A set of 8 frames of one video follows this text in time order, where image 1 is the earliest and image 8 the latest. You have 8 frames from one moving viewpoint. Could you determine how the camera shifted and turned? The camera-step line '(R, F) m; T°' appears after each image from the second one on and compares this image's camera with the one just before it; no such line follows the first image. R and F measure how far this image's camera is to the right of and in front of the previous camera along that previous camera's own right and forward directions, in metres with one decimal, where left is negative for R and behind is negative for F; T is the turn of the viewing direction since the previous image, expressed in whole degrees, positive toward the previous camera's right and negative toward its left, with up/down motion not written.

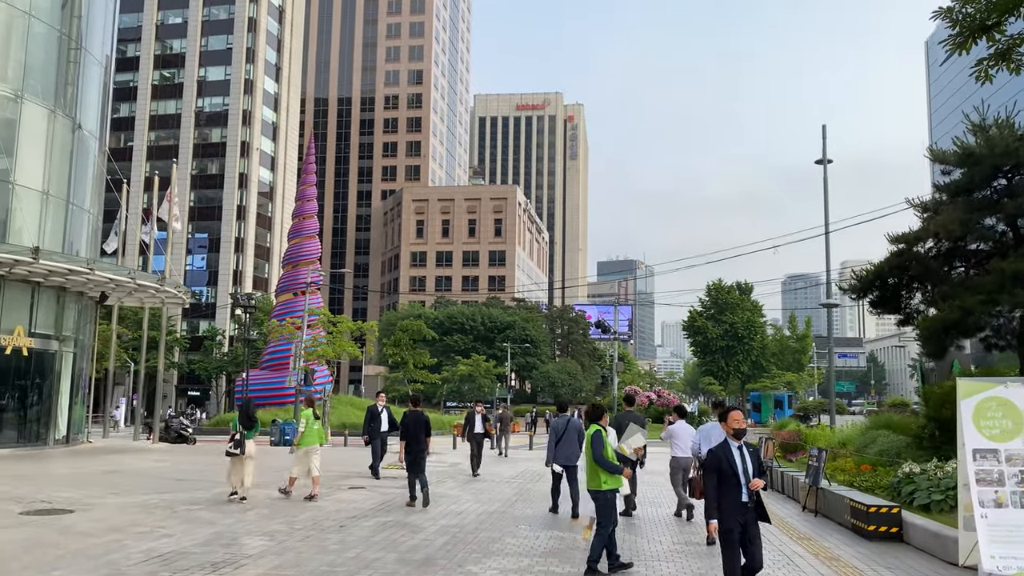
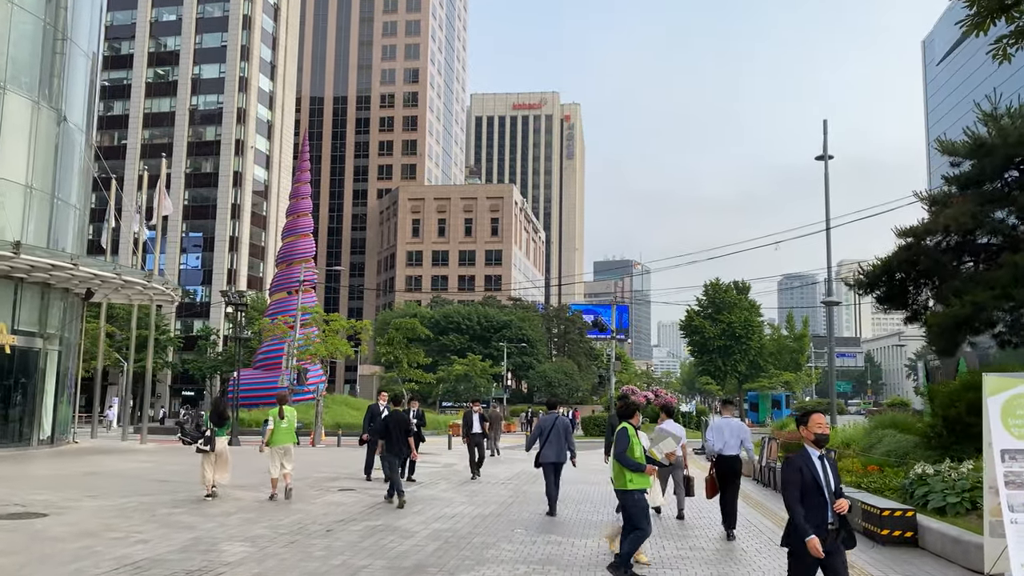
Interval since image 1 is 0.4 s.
(0.0, +0.5) m; 0°
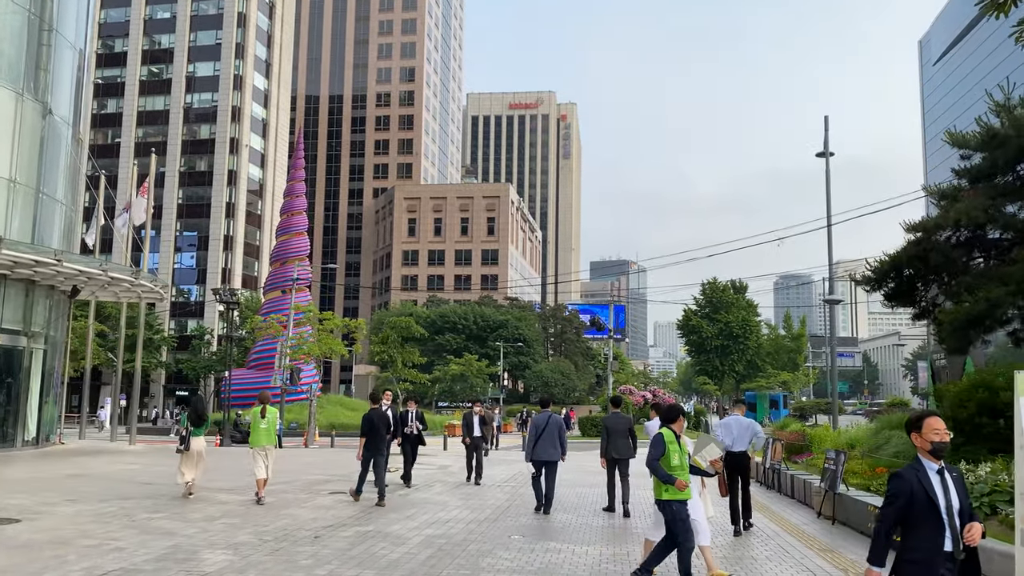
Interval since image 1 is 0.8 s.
(0.0, +0.4) m; 0°
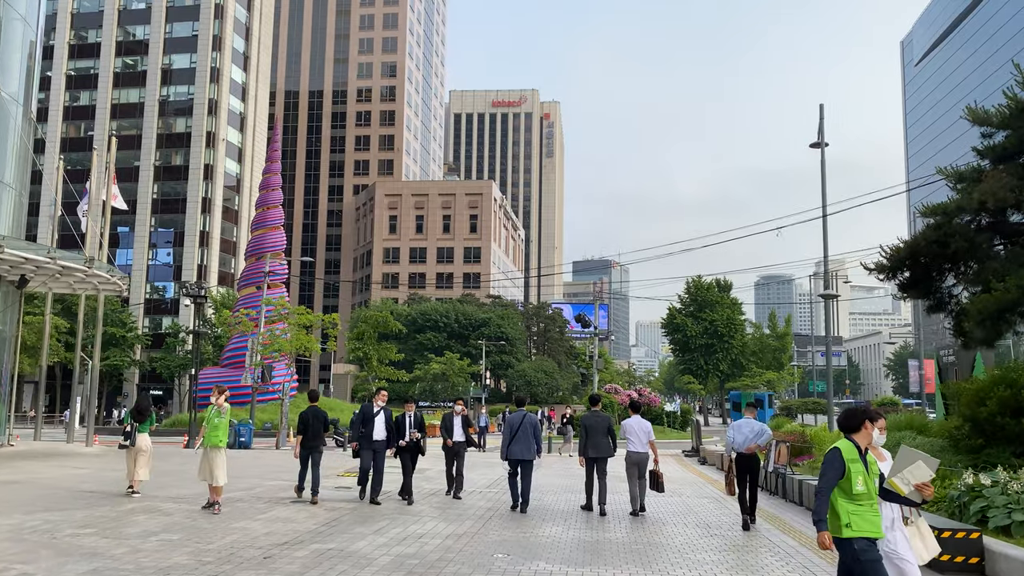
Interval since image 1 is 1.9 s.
(0.0, +1.2) m; +1°
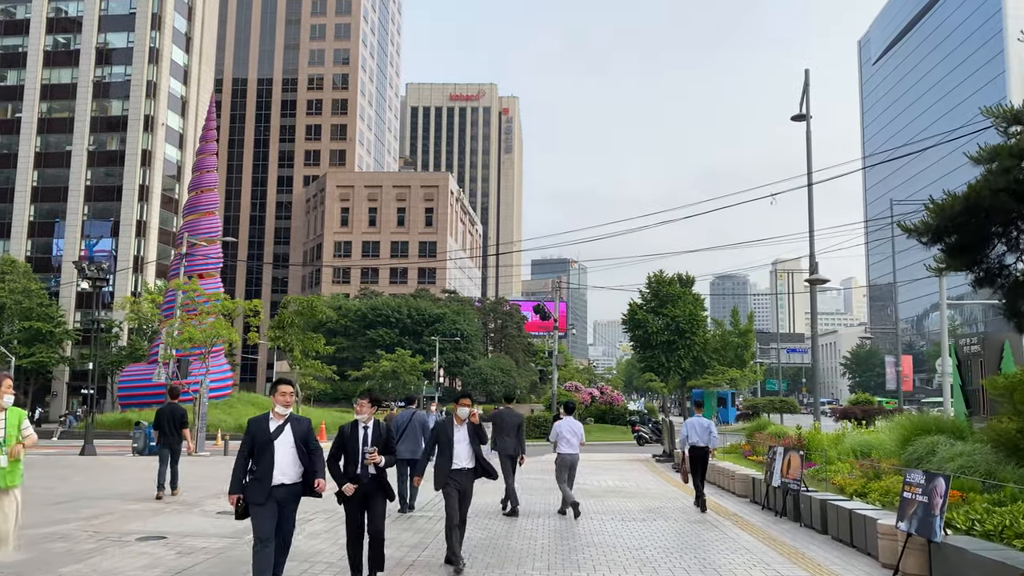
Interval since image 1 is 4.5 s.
(+0.2, +3.0) m; +3°
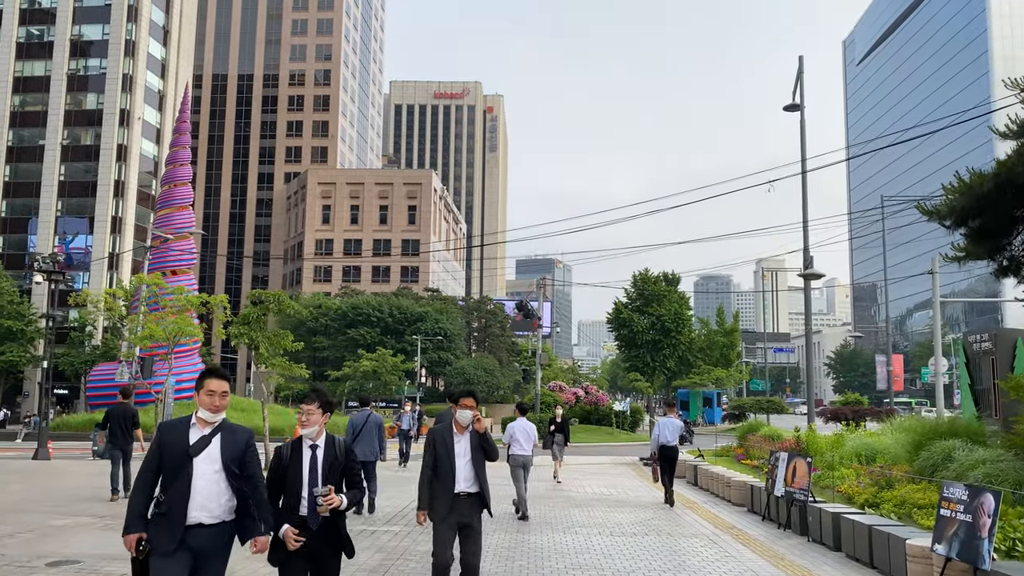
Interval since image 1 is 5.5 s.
(+0.1, +1.1) m; +1°
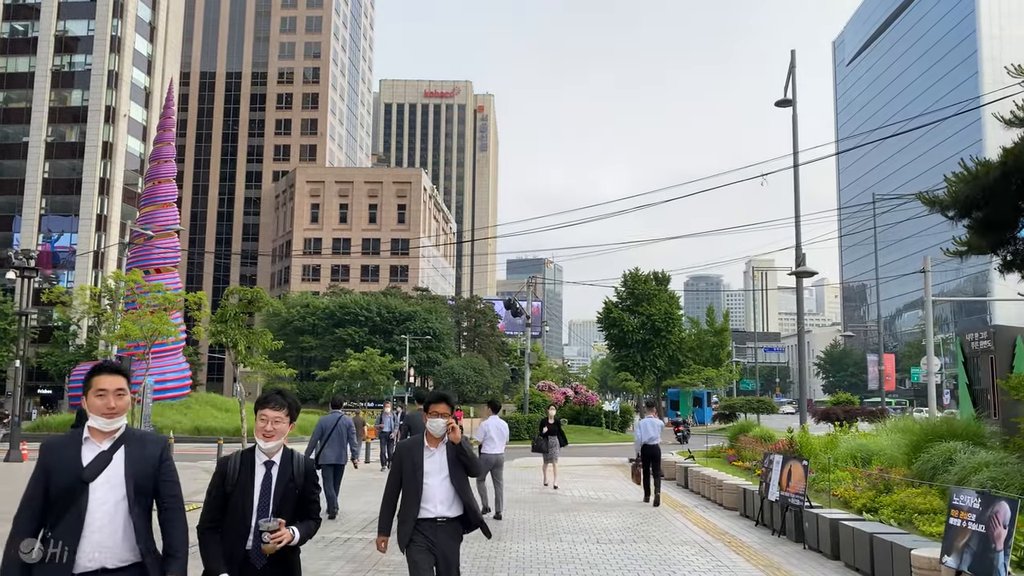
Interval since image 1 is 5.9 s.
(+0.1, +0.5) m; +1°
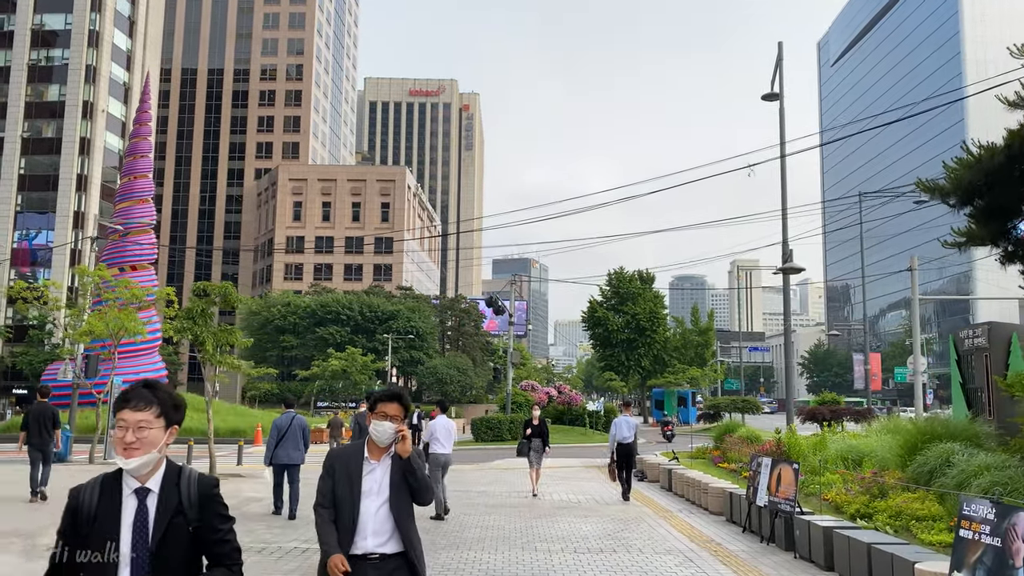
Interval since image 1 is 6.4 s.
(+0.1, +0.6) m; +1°
